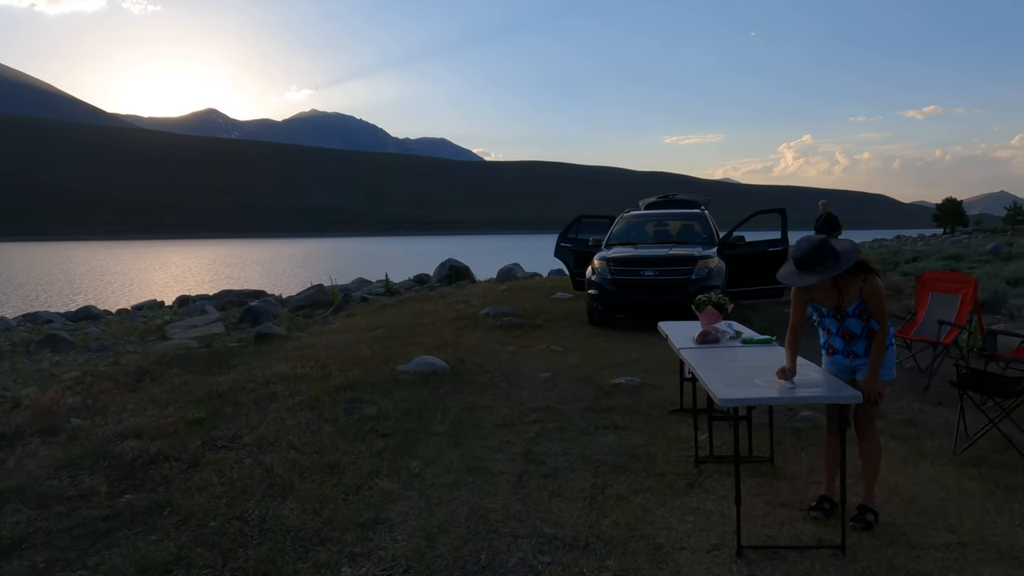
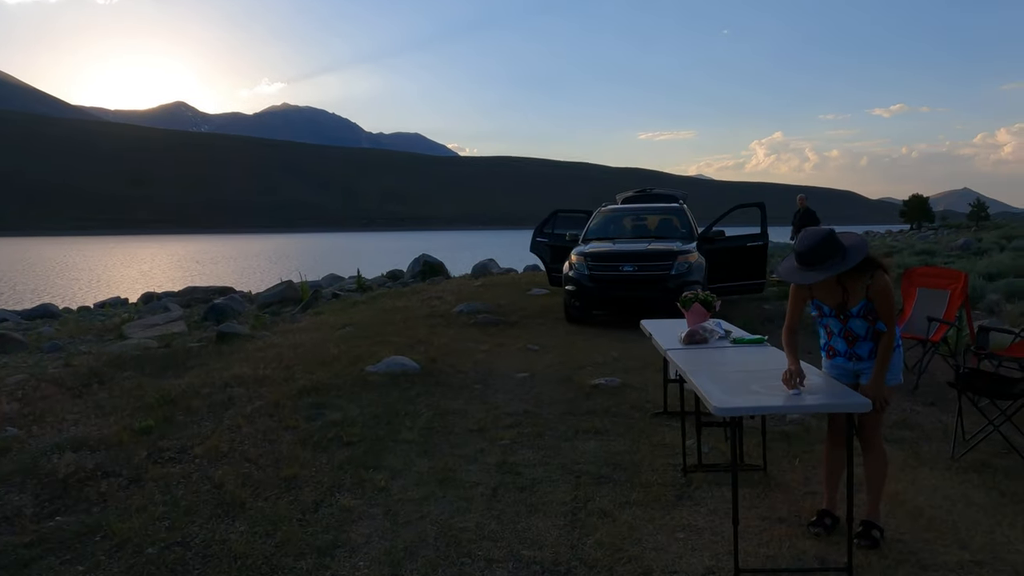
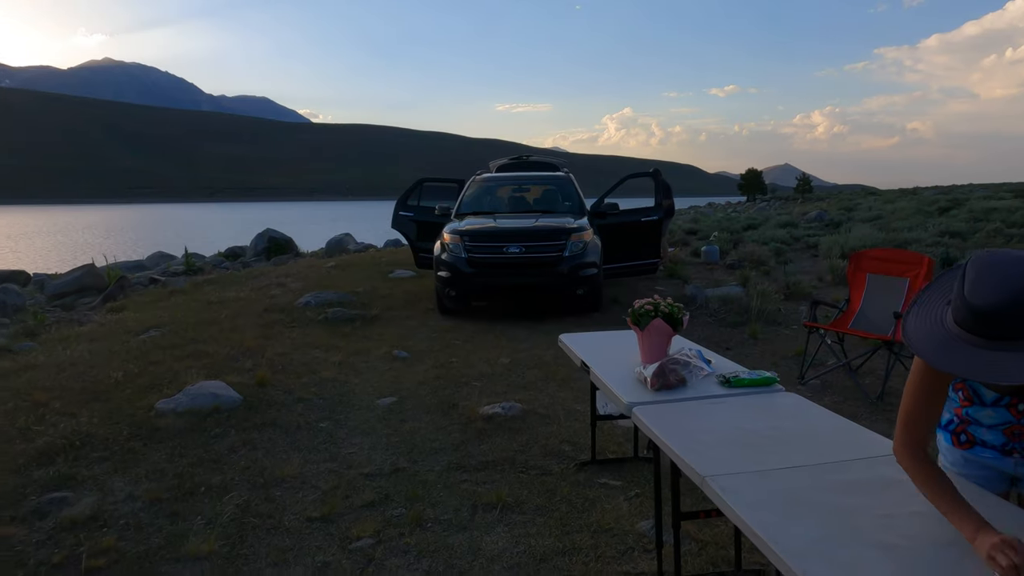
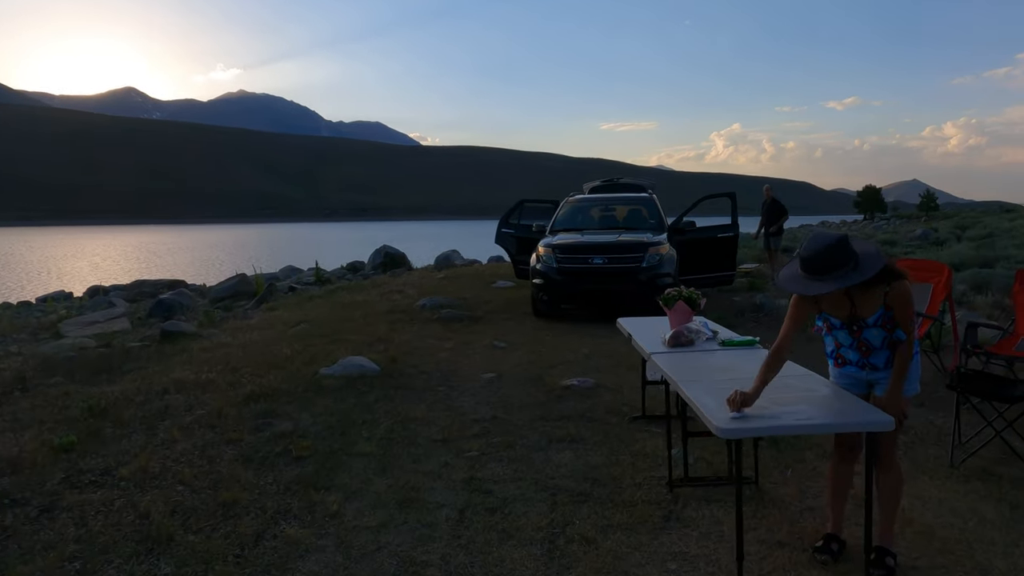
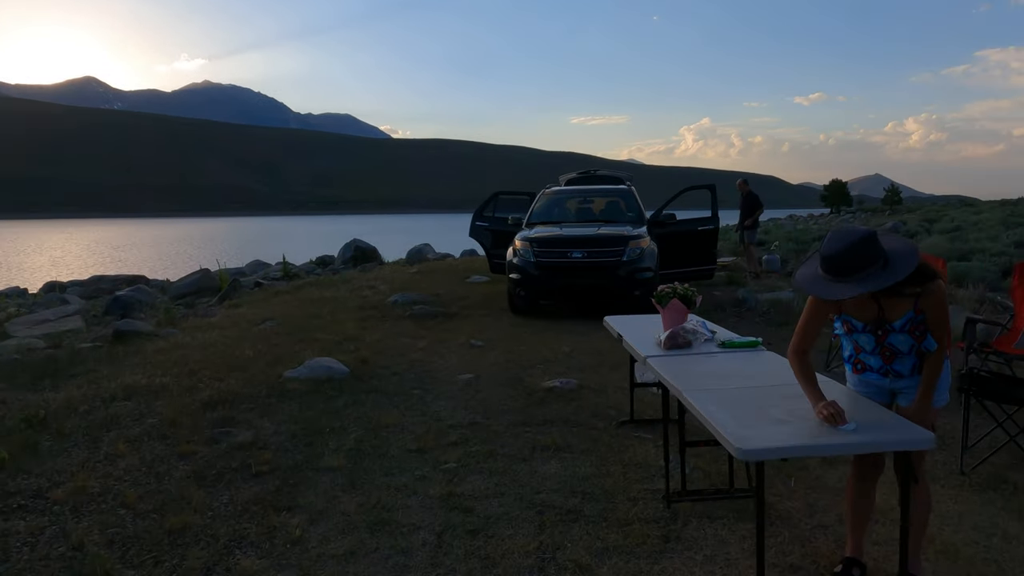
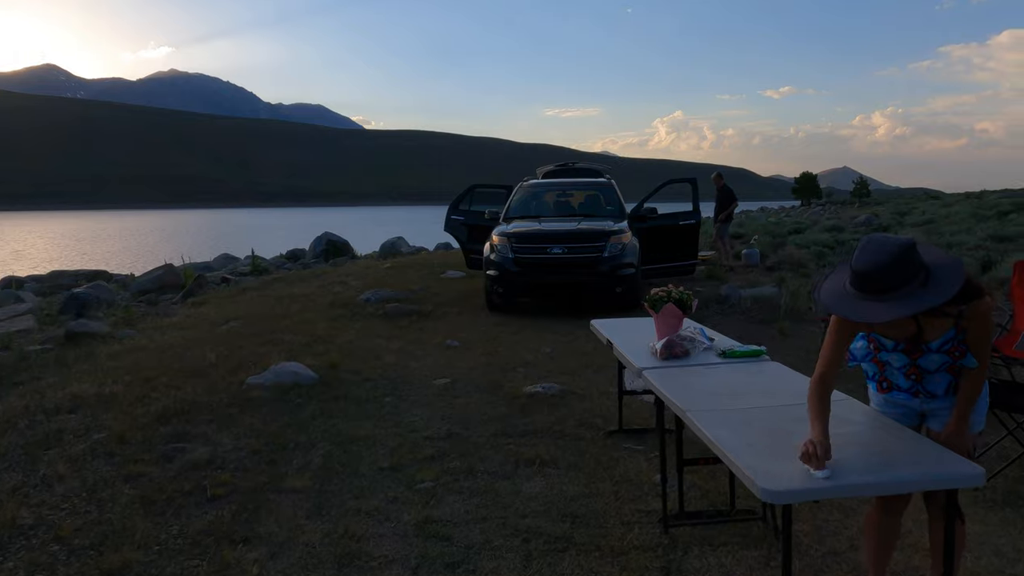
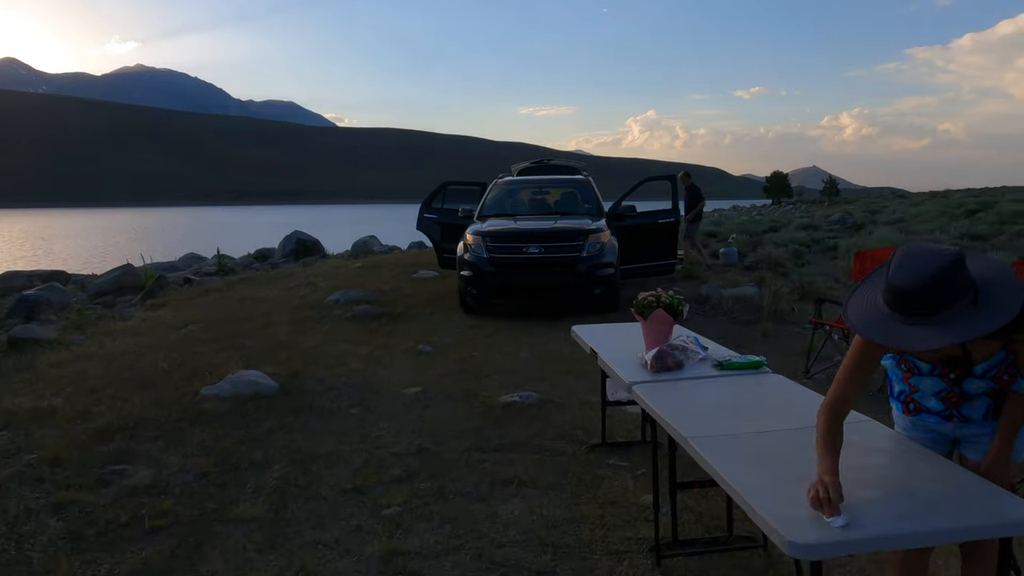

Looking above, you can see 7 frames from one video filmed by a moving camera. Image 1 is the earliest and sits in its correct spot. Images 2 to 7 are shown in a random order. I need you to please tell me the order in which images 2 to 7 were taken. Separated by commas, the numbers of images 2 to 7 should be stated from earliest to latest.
2, 4, 5, 6, 7, 3
